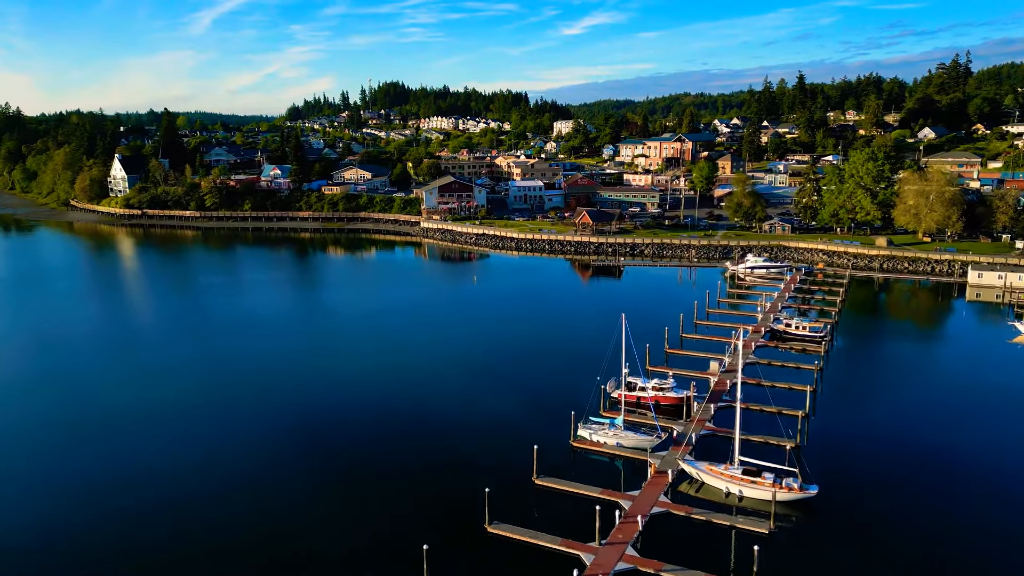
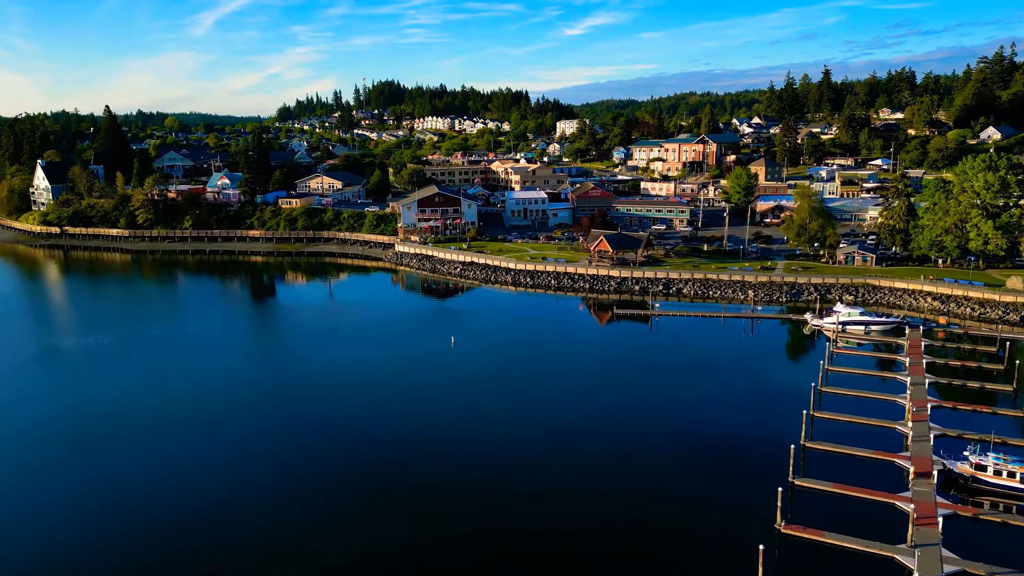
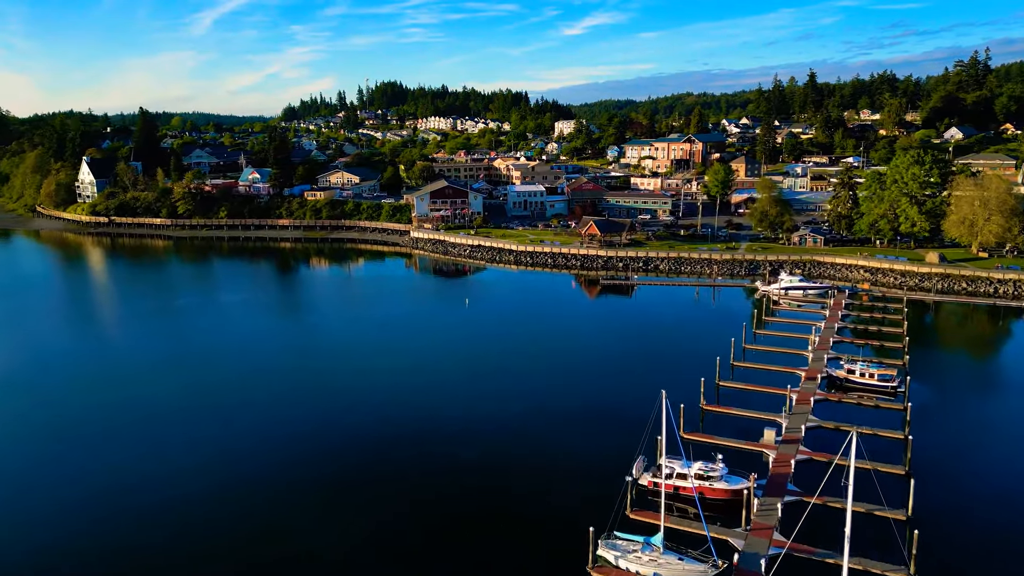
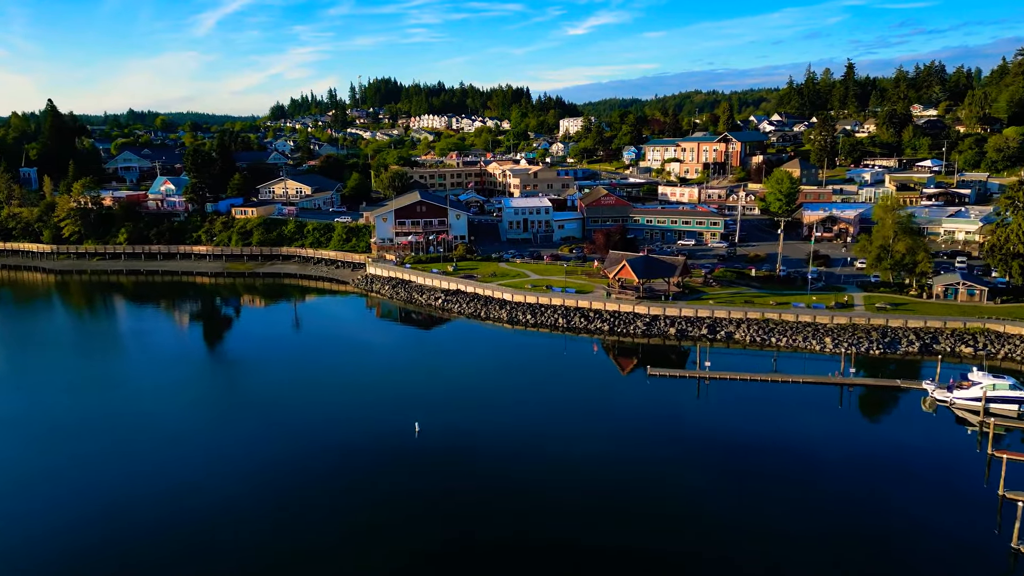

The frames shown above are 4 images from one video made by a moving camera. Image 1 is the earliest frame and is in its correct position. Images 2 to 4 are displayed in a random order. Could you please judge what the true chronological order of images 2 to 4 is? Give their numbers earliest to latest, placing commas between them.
3, 2, 4
